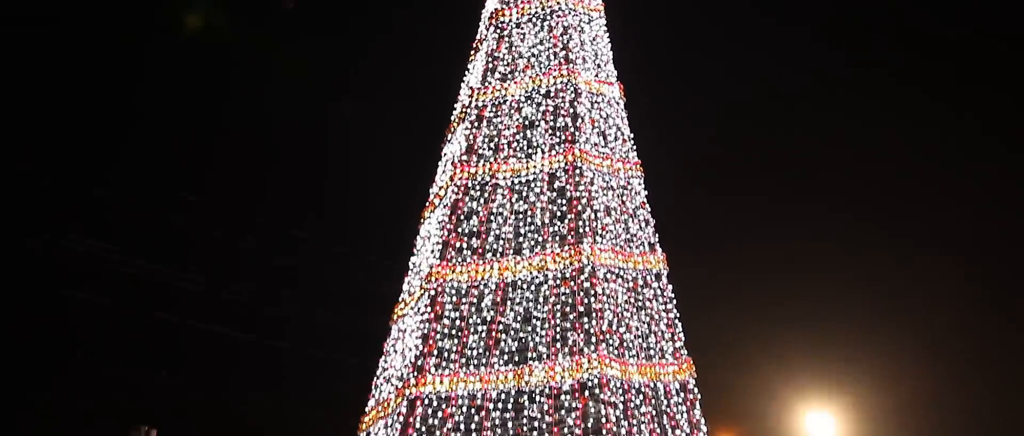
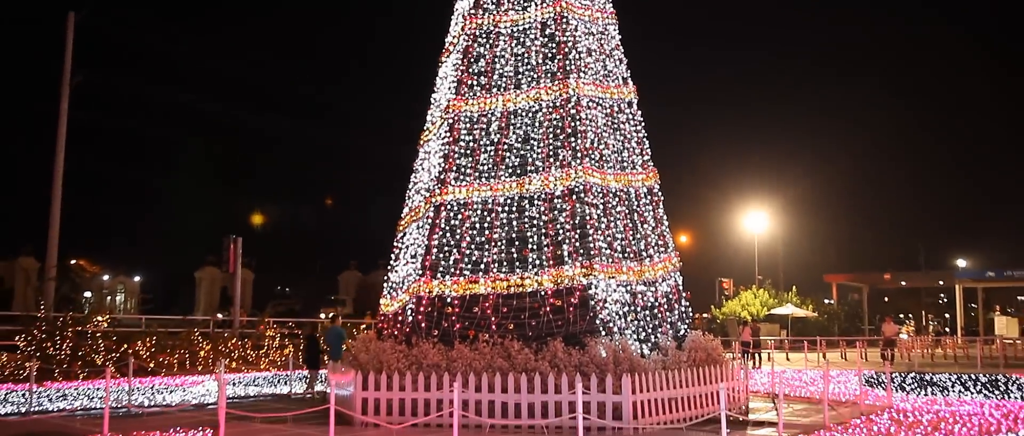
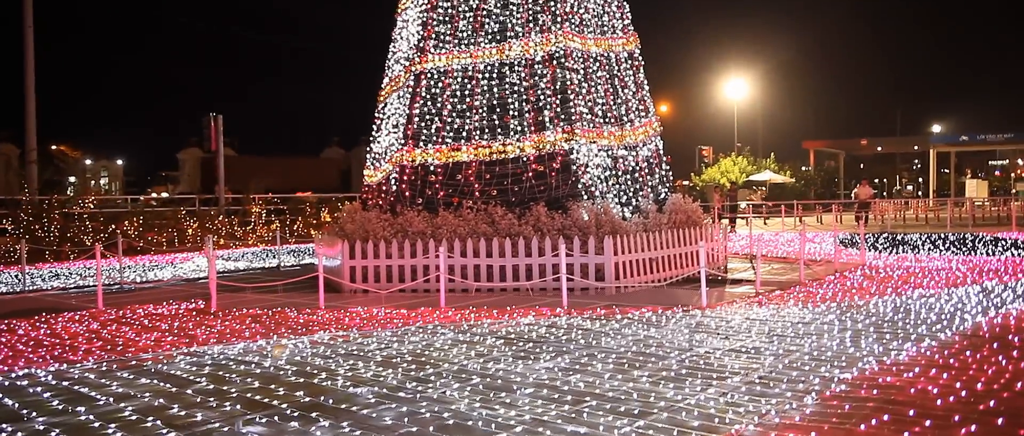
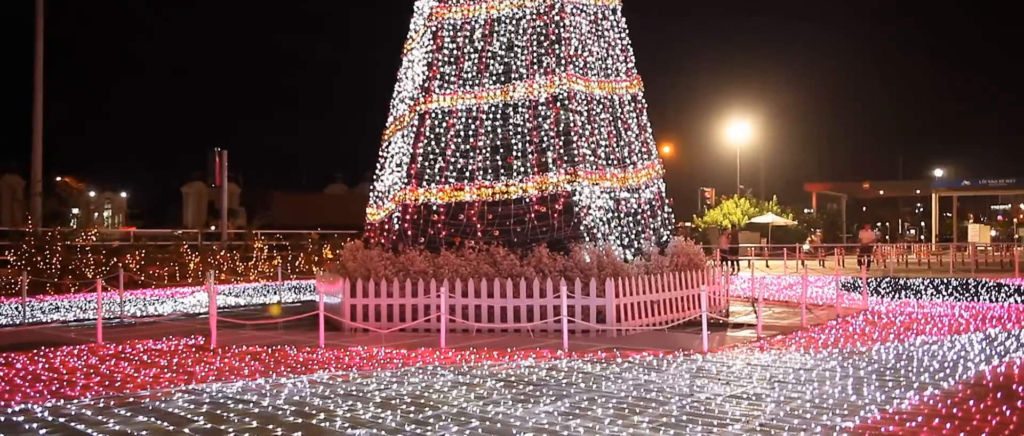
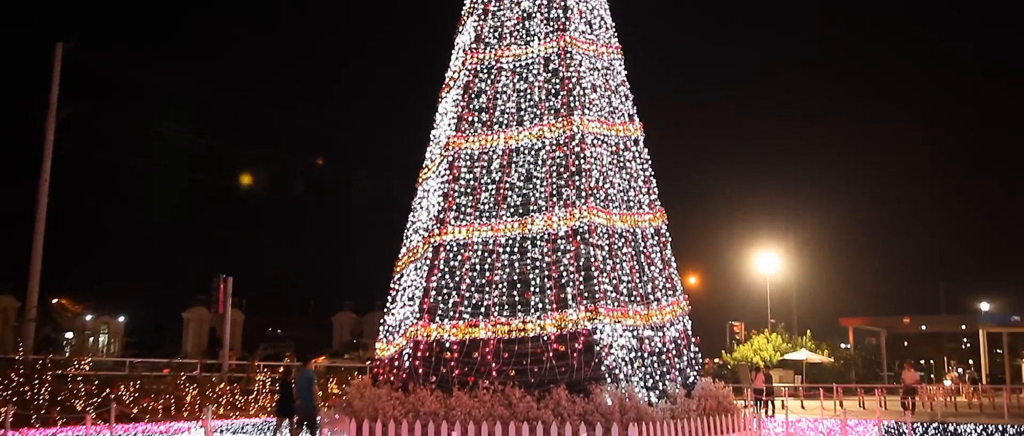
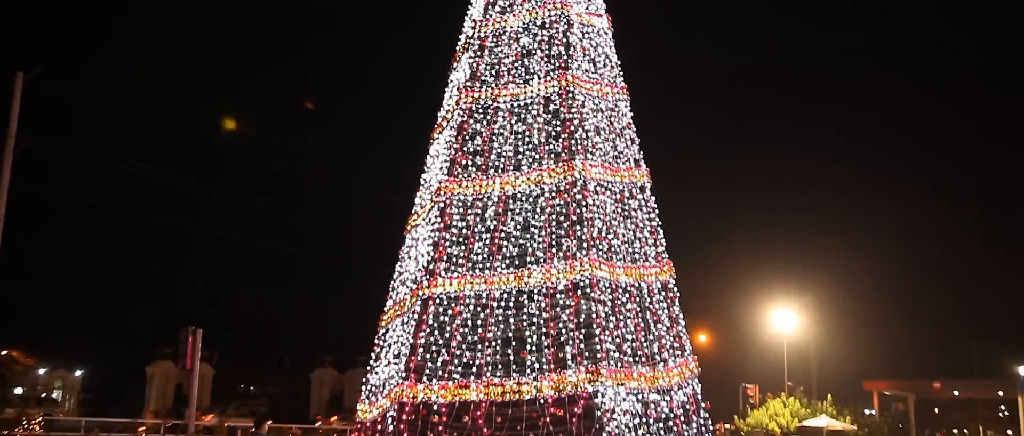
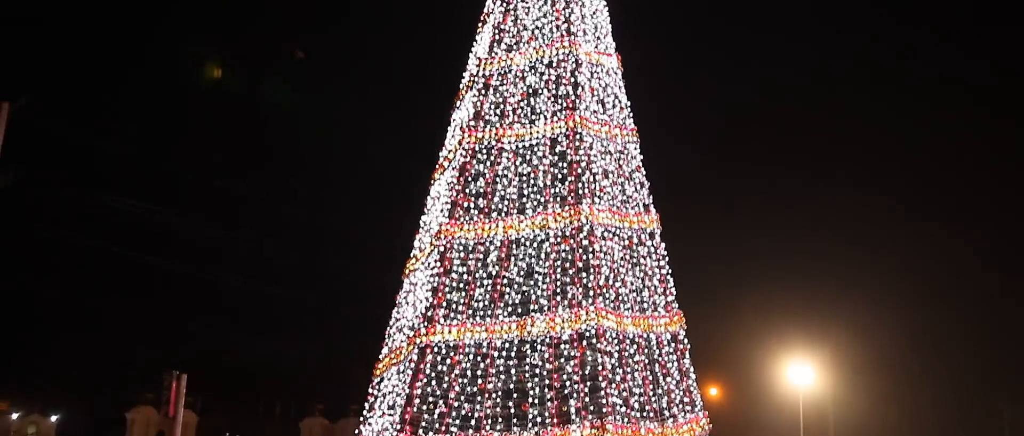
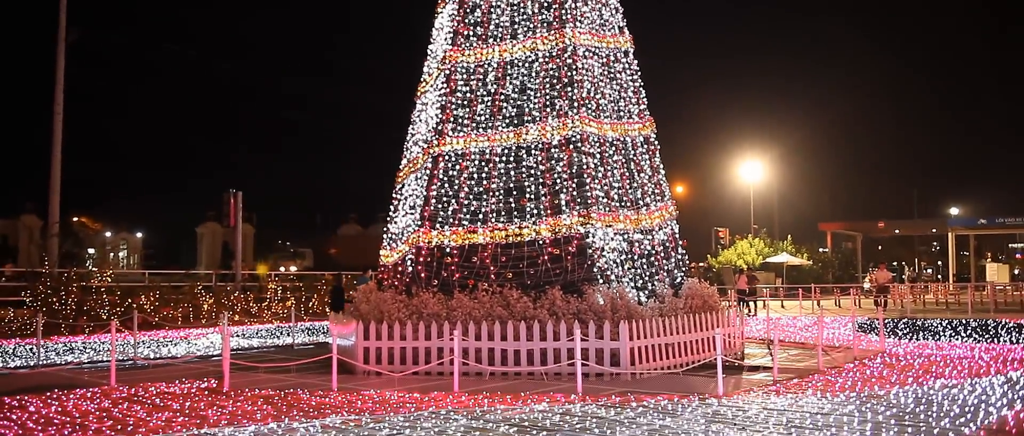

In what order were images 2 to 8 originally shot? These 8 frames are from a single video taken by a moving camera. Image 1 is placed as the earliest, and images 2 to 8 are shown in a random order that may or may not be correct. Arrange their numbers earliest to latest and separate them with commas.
7, 6, 5, 2, 8, 4, 3
